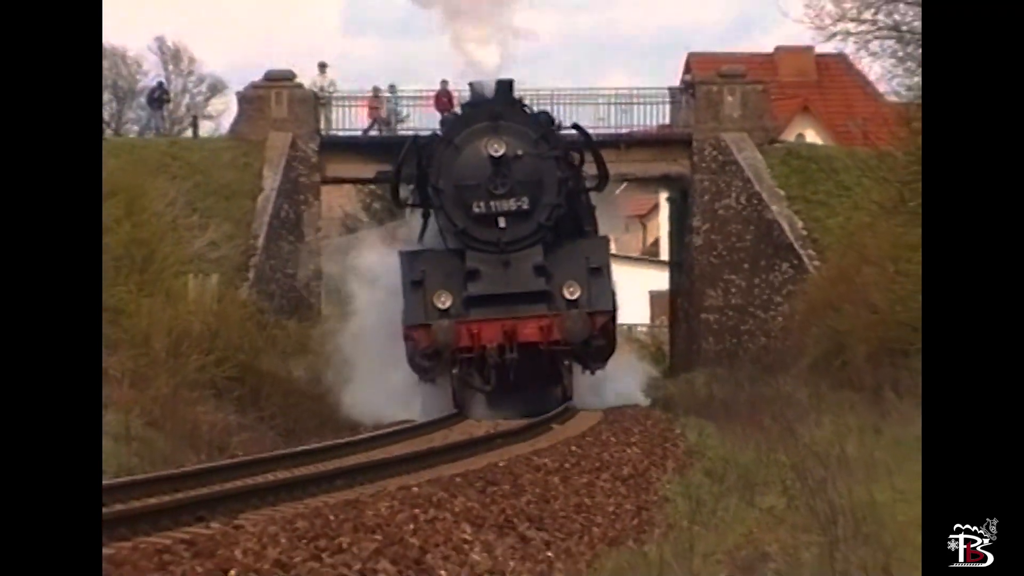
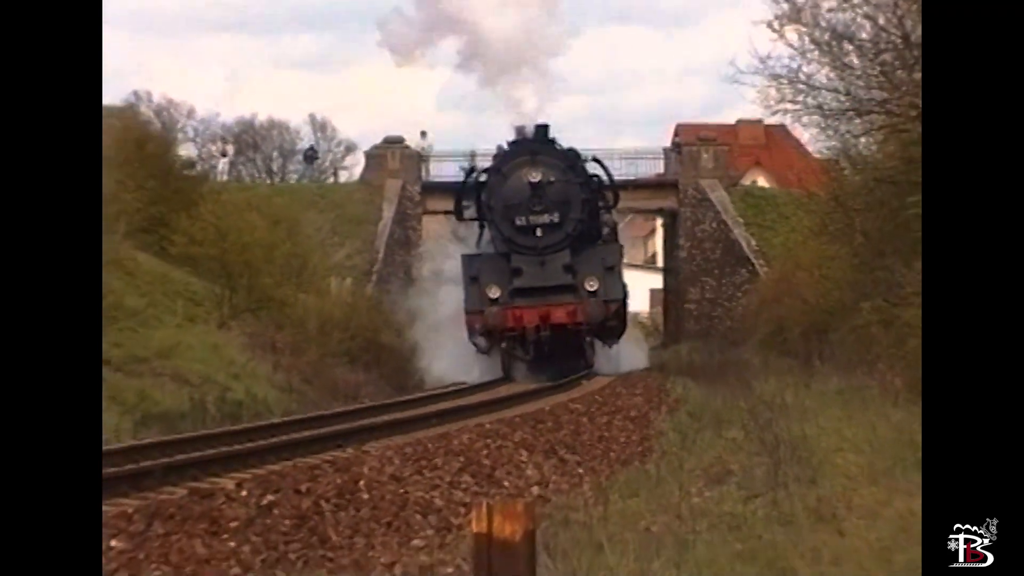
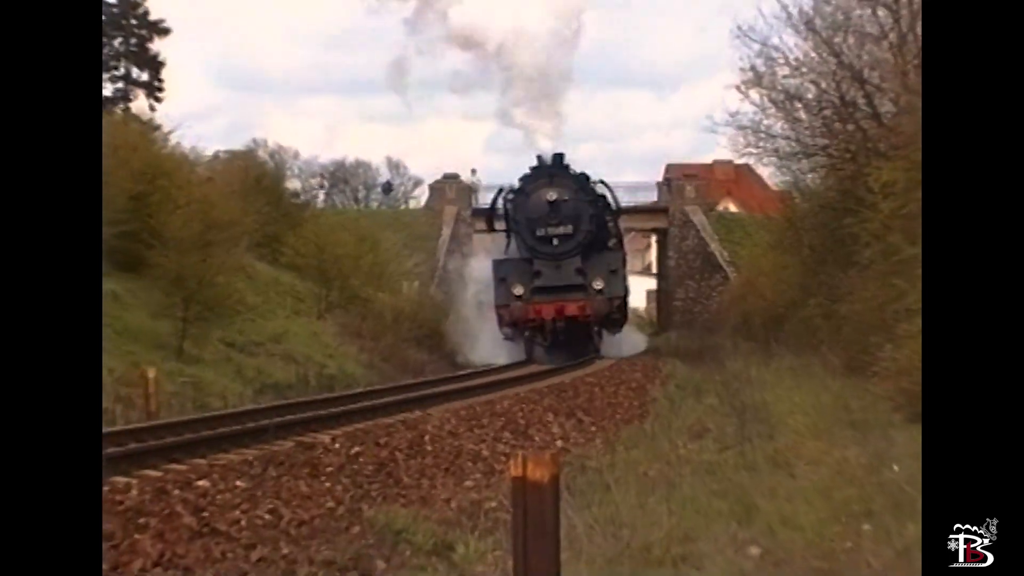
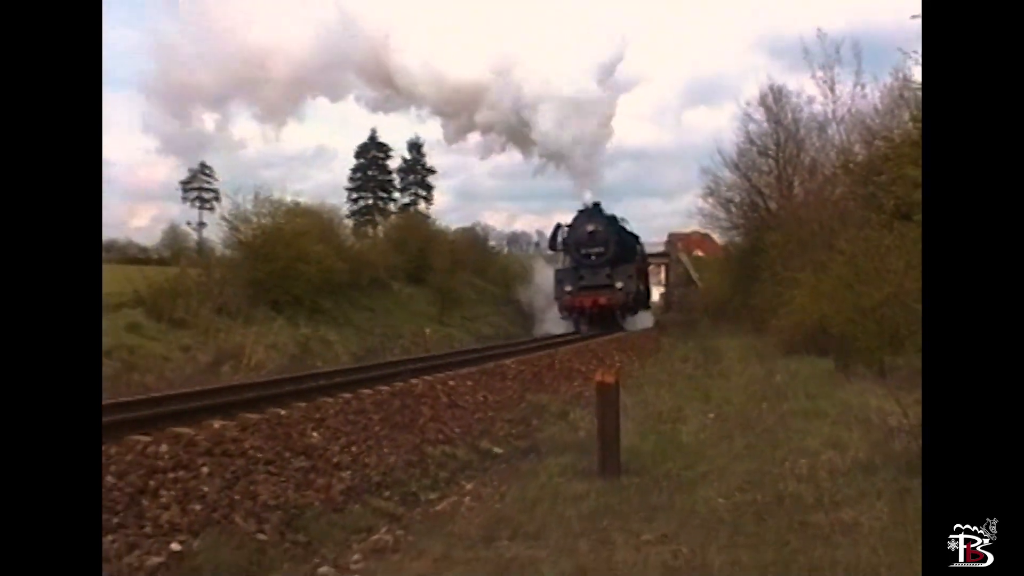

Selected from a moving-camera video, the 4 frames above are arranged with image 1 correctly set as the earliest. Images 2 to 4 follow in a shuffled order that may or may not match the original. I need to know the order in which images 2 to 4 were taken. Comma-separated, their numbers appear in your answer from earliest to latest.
2, 3, 4
